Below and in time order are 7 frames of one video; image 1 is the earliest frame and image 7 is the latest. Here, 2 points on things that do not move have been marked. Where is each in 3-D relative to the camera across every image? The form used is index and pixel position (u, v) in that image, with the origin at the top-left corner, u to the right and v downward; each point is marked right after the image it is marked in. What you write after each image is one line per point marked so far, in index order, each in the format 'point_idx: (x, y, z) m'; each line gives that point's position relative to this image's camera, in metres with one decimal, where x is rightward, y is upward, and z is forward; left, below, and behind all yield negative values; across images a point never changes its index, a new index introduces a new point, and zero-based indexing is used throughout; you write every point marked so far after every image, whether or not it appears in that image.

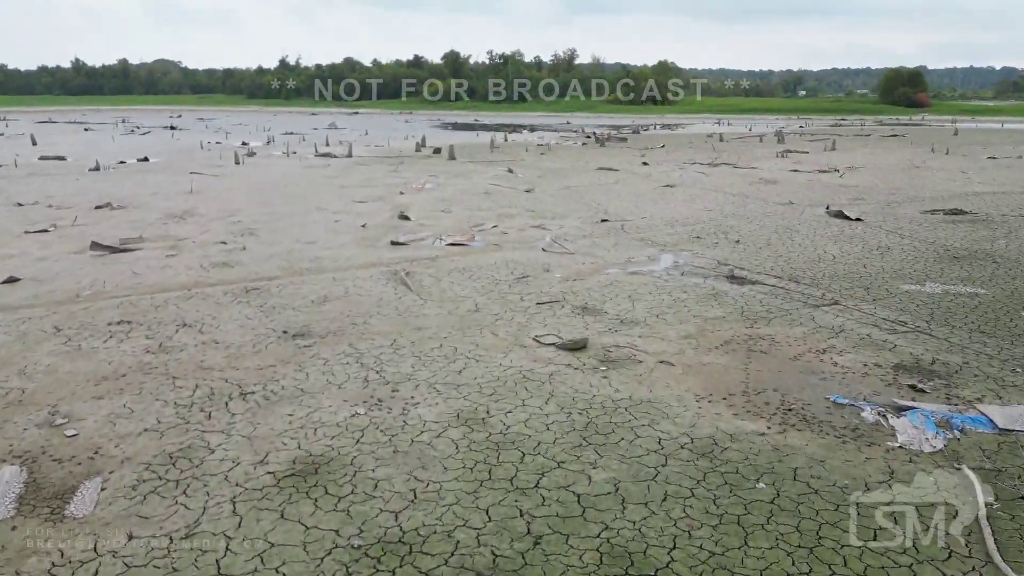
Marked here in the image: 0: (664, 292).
0: (+2.2, -0.1, +9.6) m
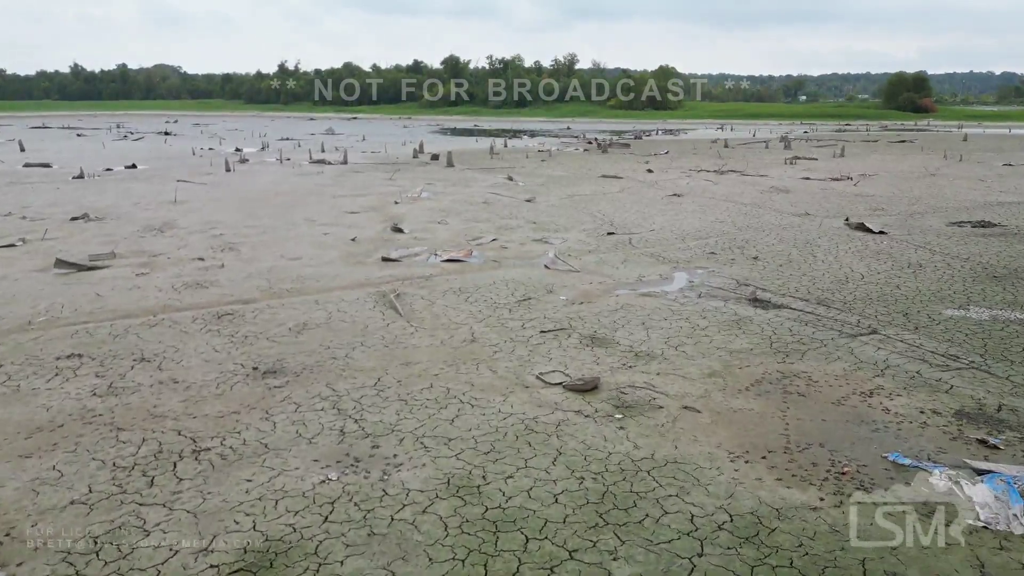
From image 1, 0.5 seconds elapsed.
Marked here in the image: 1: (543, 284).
0: (+2.2, -0.4, +8.6) m
1: (+0.5, +0.1, +10.4) m
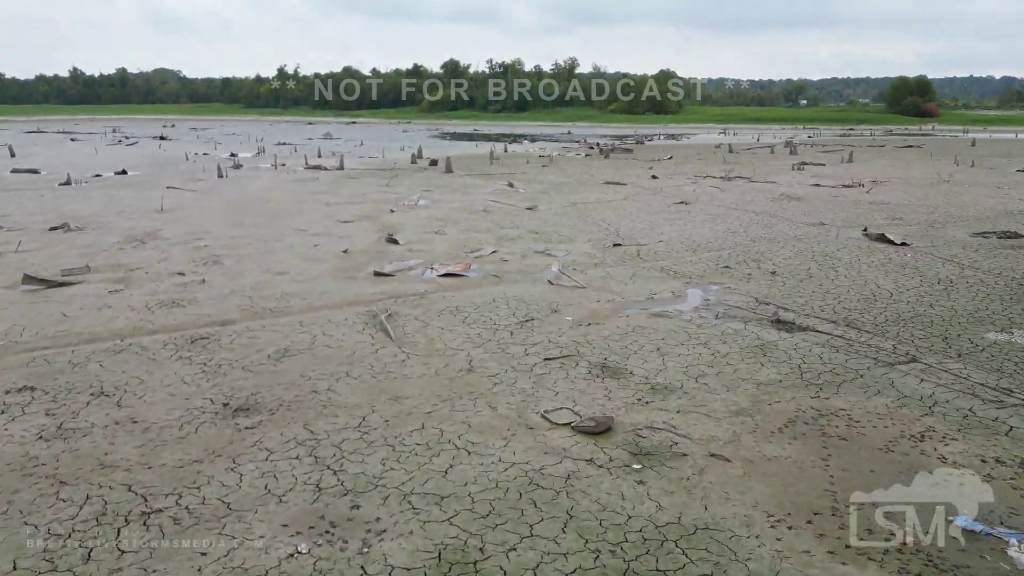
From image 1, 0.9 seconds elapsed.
0: (+2.3, -0.7, +7.9) m
1: (+0.5, -0.2, +9.6) m
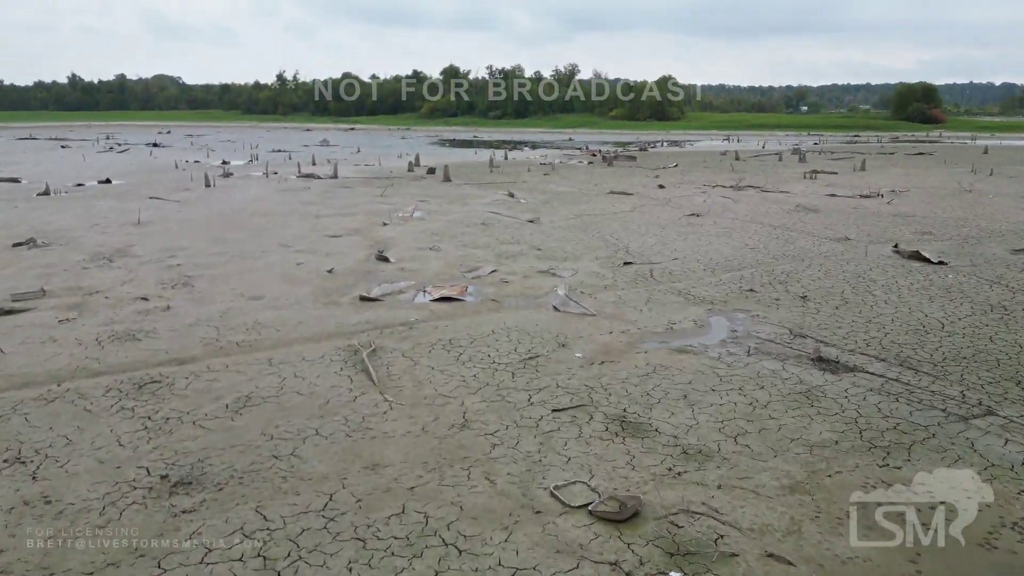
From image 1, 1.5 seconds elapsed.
0: (+2.3, -1.0, +6.7) m
1: (+0.5, -0.6, +8.5) m
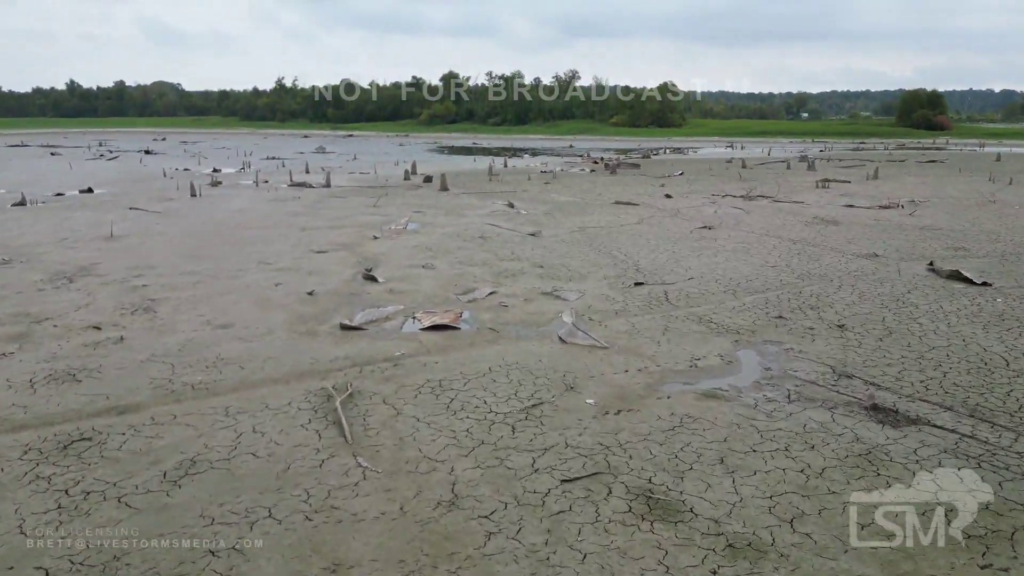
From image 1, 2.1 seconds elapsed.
0: (+2.3, -1.4, +5.6) m
1: (+0.5, -1.0, +7.4) m
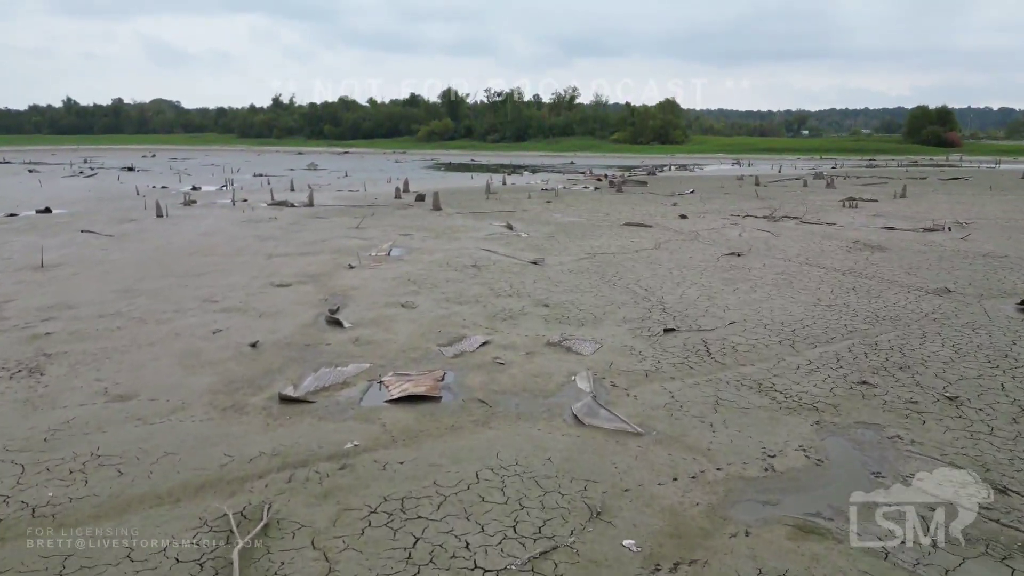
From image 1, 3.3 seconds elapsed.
0: (+2.3, -1.9, +3.3) m
1: (+0.5, -1.5, +5.1) m
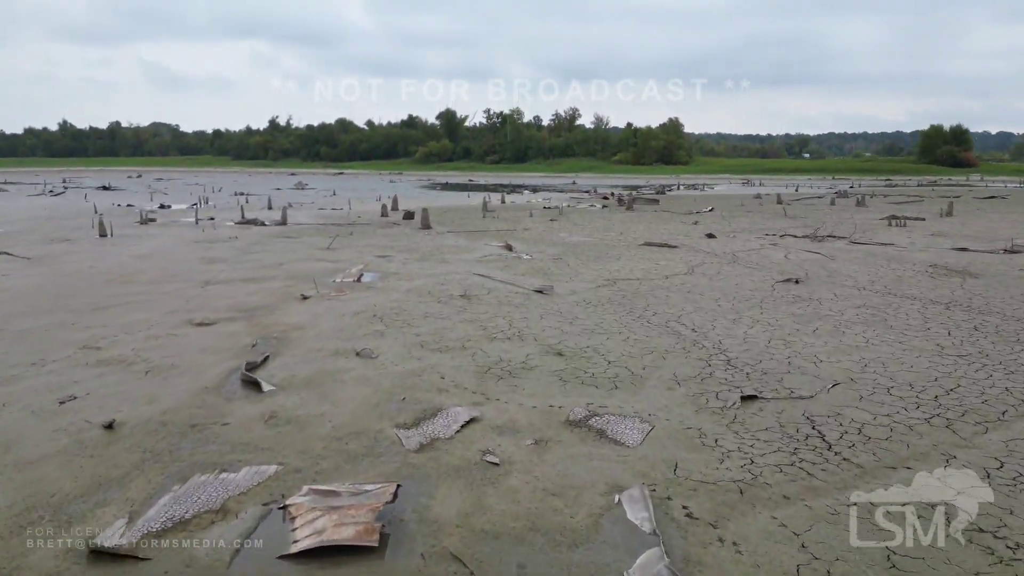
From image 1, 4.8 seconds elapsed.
0: (+2.3, -2.1, +0.2) m
1: (+0.5, -1.8, +2.0) m
